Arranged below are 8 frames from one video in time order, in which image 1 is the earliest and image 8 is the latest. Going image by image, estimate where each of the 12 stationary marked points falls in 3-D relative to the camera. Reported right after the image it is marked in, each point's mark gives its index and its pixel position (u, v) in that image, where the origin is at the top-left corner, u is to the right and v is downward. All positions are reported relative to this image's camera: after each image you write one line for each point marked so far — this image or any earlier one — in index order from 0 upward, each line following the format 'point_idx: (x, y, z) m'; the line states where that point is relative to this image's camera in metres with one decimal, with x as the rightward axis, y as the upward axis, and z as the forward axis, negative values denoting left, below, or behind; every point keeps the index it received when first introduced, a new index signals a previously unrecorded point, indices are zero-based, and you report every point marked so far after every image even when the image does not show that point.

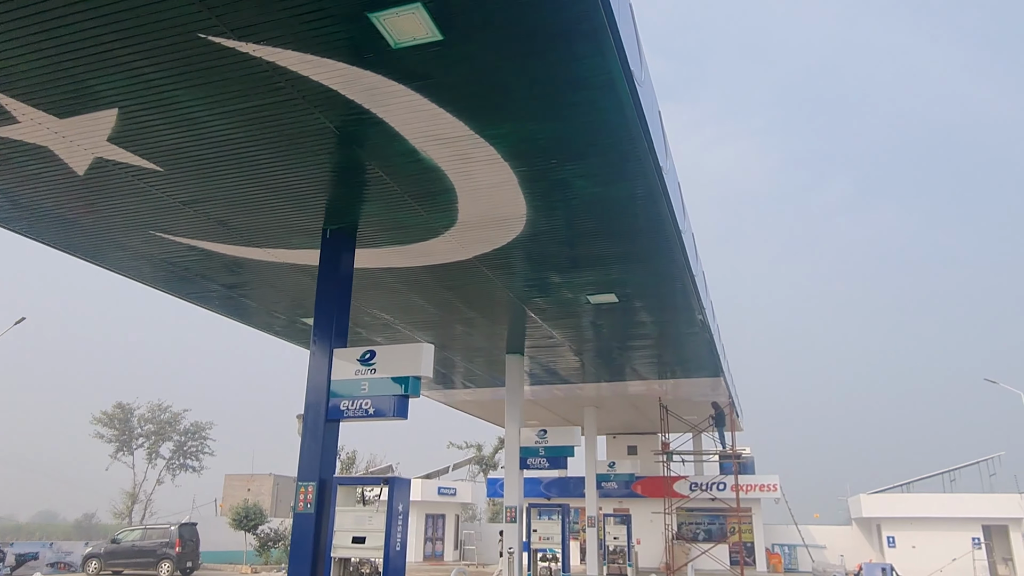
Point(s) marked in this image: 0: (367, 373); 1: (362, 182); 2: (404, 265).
0: (-1.7, -1.0, +8.7) m
1: (-1.7, +1.2, +8.5) m
2: (-1.6, +0.3, +10.7) m
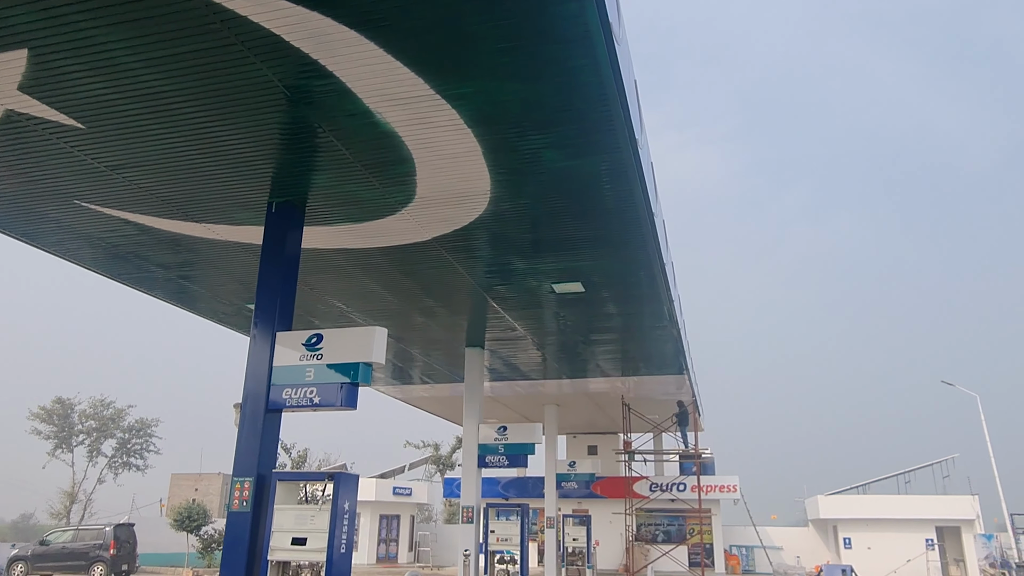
0: (-2.2, -0.8, +8.0) m
1: (-2.1, +1.5, +7.8) m
2: (-2.1, +0.6, +9.9) m
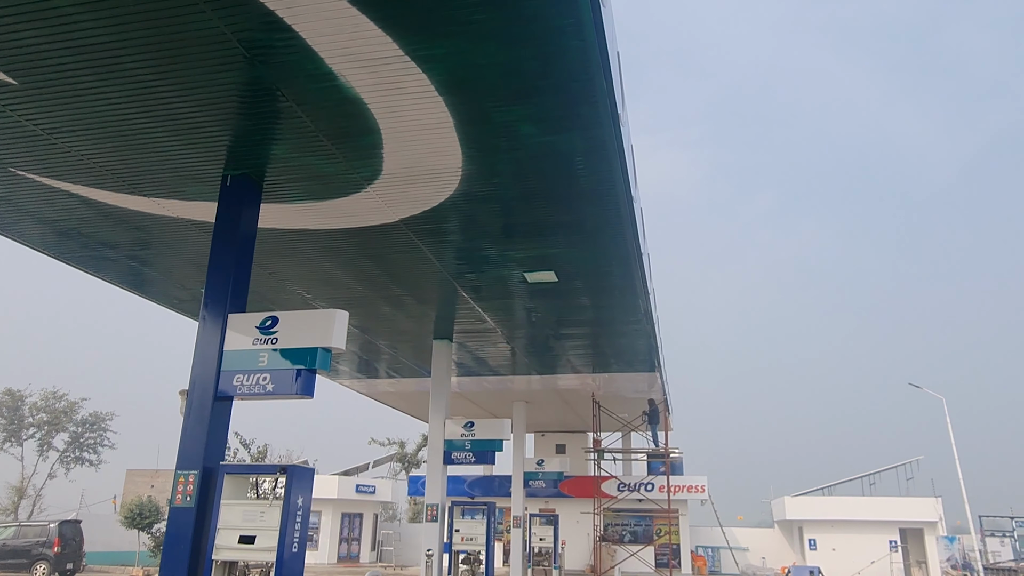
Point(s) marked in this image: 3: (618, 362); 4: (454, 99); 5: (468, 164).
0: (-2.5, -0.6, +7.4) m
1: (-2.4, +1.7, +7.2) m
2: (-2.5, +0.8, +9.4) m
3: (+2.5, -1.7, +17.1) m
4: (-0.5, +1.7, +6.7) m
5: (-0.5, +1.3, +7.8) m
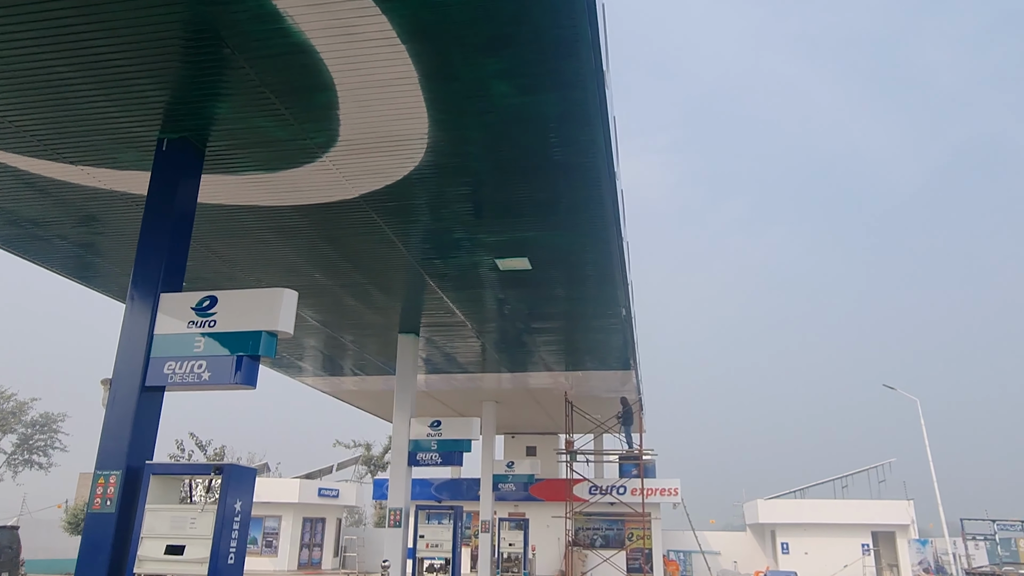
0: (-2.8, -0.3, +6.5) m
1: (-2.6, +1.9, +6.3) m
2: (-2.8, +1.0, +8.5) m
3: (+1.8, -1.6, +16.4) m
4: (-0.8, +1.9, +5.9) m
5: (-0.7, +1.5, +7.1) m
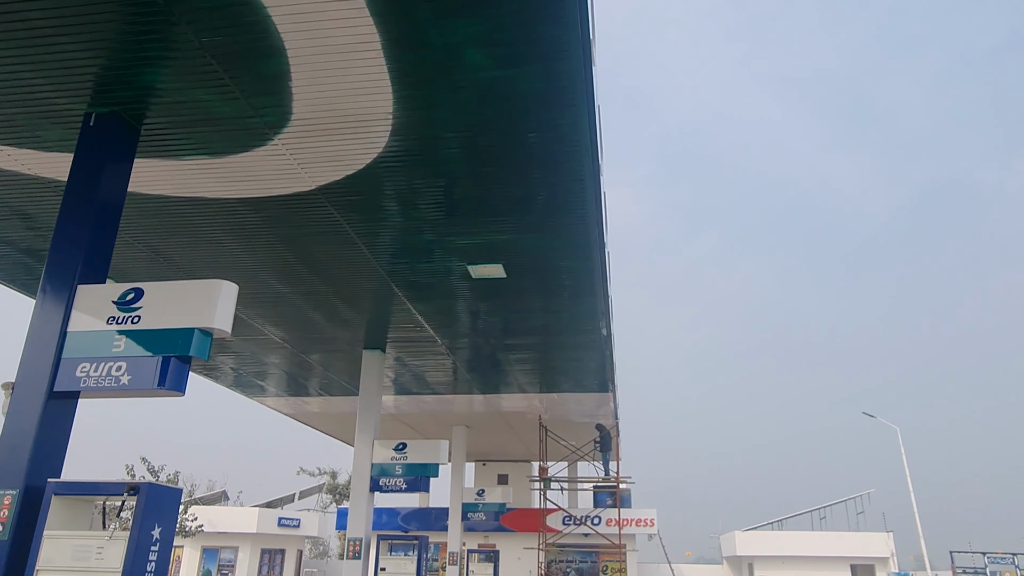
0: (-3.0, -0.3, +5.7) m
1: (-2.8, +2.0, +5.6) m
2: (-3.1, +1.0, +7.7) m
3: (+1.2, -2.0, +15.6) m
4: (-0.9, +2.0, +5.2) m
5: (-1.0, +1.5, +6.3) m
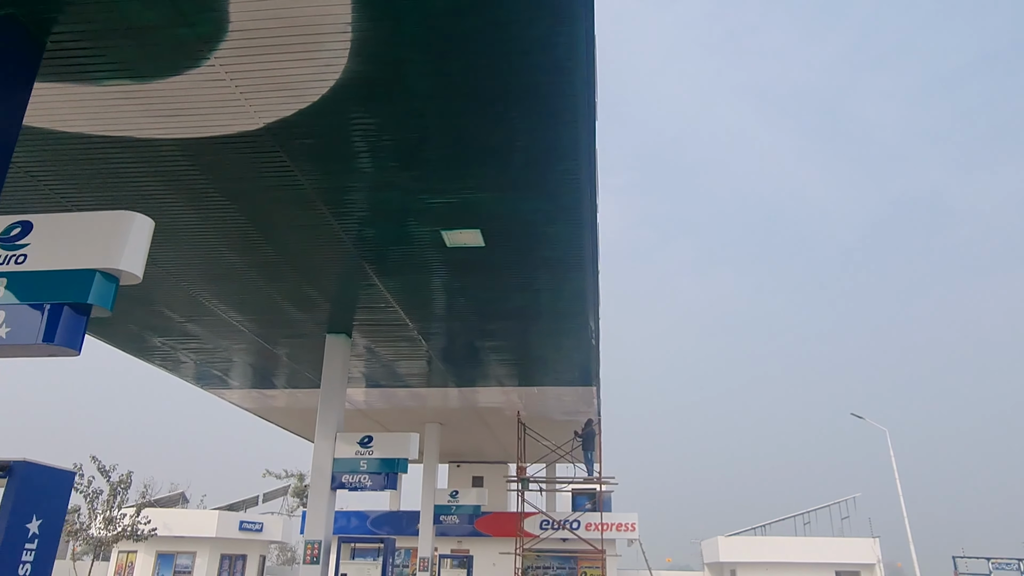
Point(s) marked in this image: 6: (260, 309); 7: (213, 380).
0: (-3.1, +0.1, +4.5) m
1: (-2.9, +2.4, +4.5) m
2: (-3.3, +1.4, +6.5) m
3: (+0.7, -1.7, +14.6) m
4: (-1.0, +2.4, +4.2) m
5: (-1.1, +1.9, +5.3) m
6: (-4.2, -0.3, +11.9) m
7: (-7.8, -2.4, +19.1) m
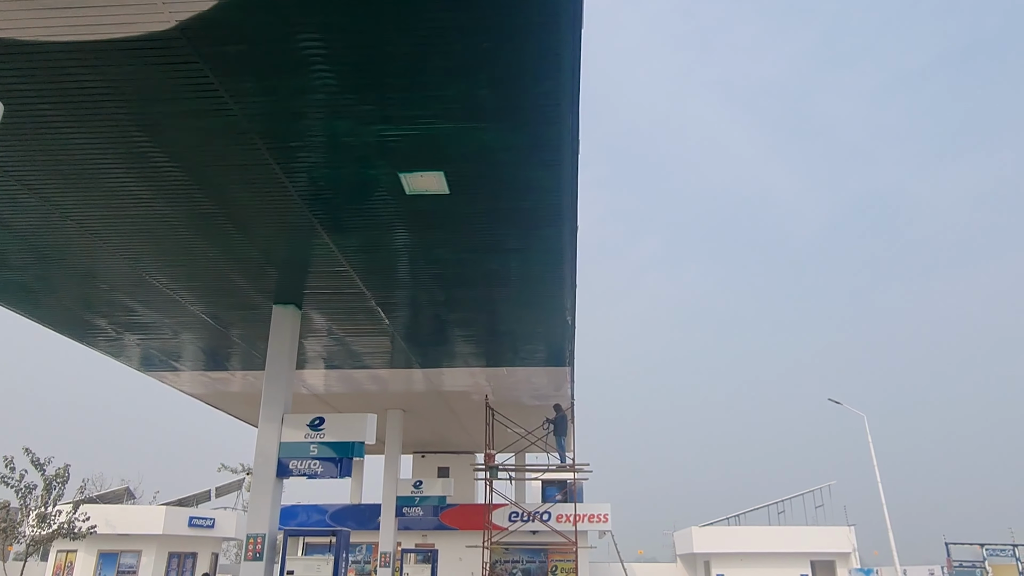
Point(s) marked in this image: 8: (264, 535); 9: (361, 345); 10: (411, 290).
0: (-3.2, +0.6, +3.3) m
1: (-3.0, +2.9, +3.2) m
2: (-3.5, +1.9, +5.3) m
3: (+0.1, -1.2, +13.6) m
4: (-1.1, +2.8, +3.0) m
5: (-1.3, +2.4, +4.2) m
6: (-4.6, +0.2, +10.7) m
7: (-8.6, -1.9, +17.7) m
8: (-3.4, -3.5, +10.3) m
9: (-2.8, -1.0, +13.3) m
10: (-1.5, 0.0, +10.8) m
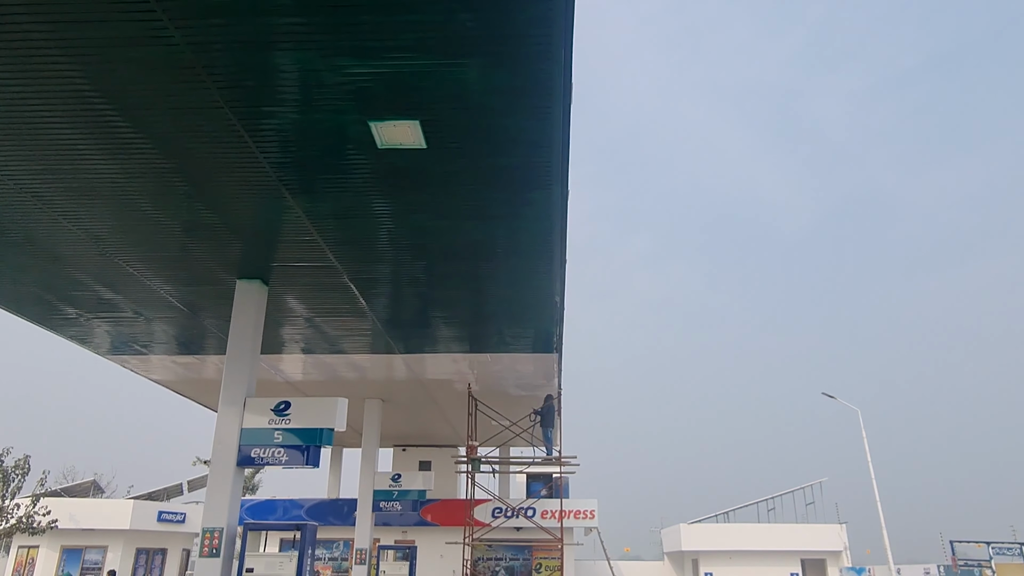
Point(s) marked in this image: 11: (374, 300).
0: (-3.3, +0.9, +2.5) m
1: (-3.1, +3.2, +2.4) m
2: (-3.6, +2.2, +4.5) m
3: (-0.1, -0.9, +12.8) m
4: (-1.2, +3.1, +2.2) m
5: (-1.3, +2.7, +3.3) m
6: (-4.8, +0.6, +9.8) m
7: (-9.0, -1.4, +16.7) m
8: (-3.7, -3.1, +9.4) m
9: (-3.1, -0.7, +12.5) m
10: (-1.7, +0.3, +10.0) m
11: (-2.1, -0.2, +11.3) m
